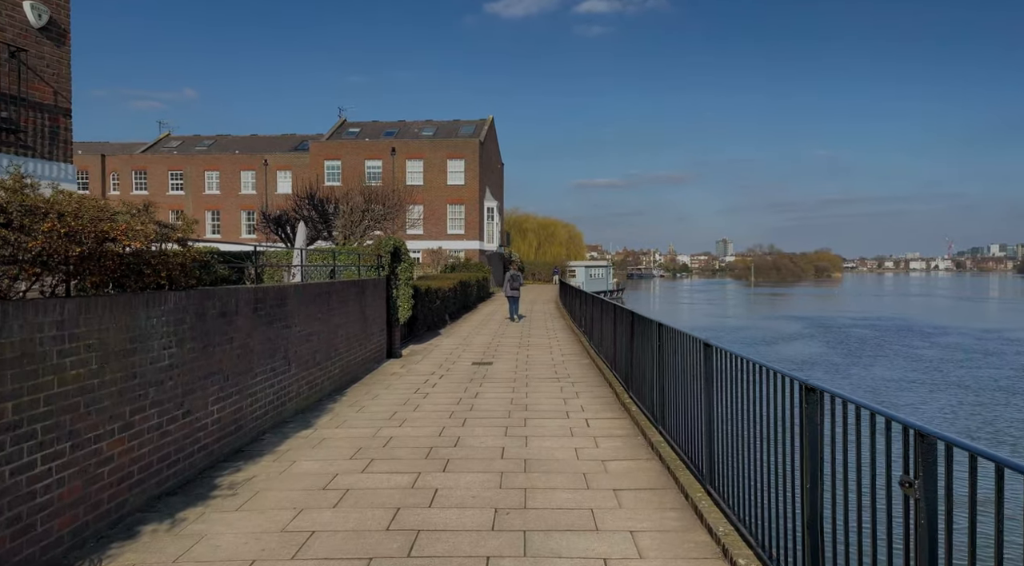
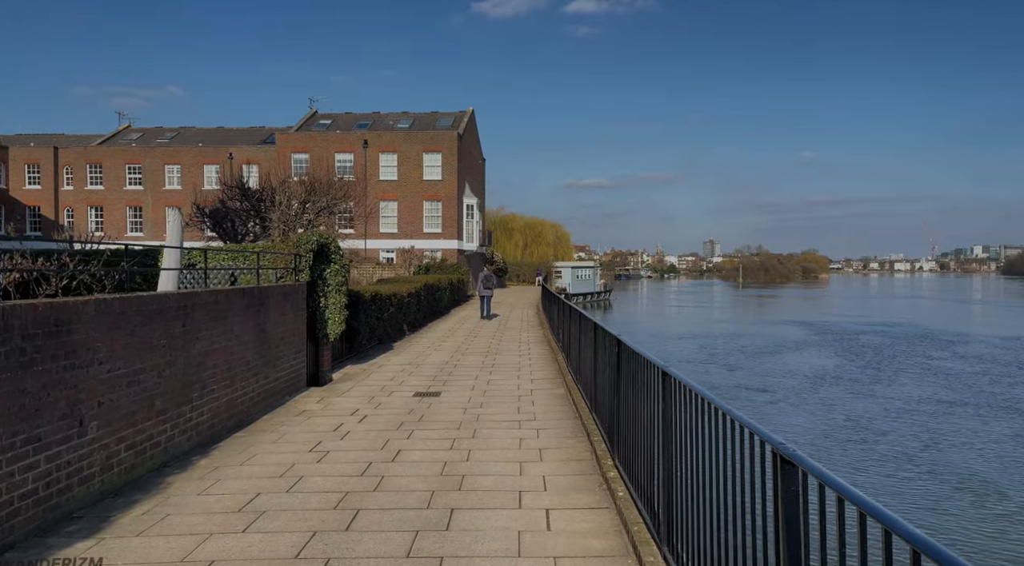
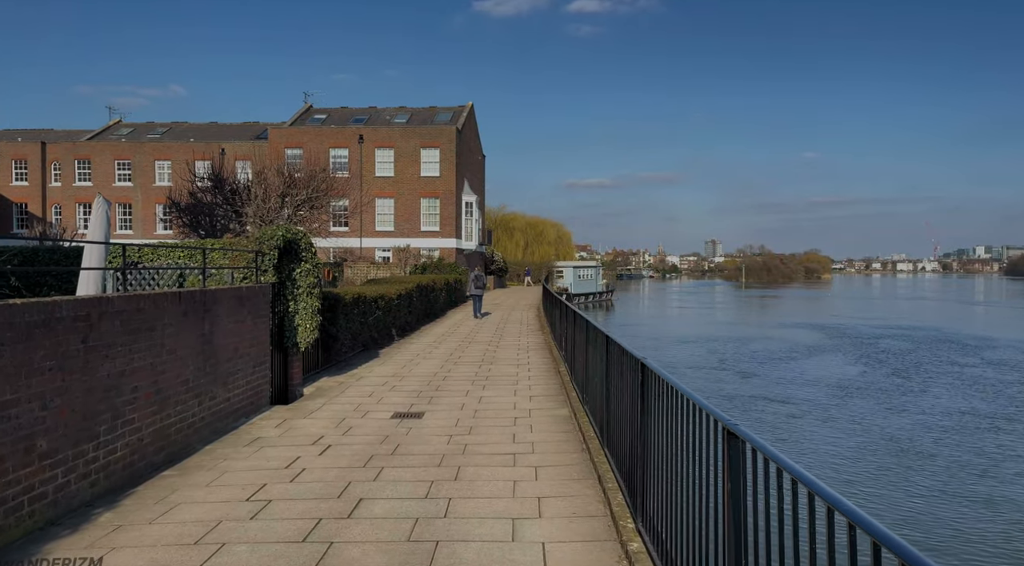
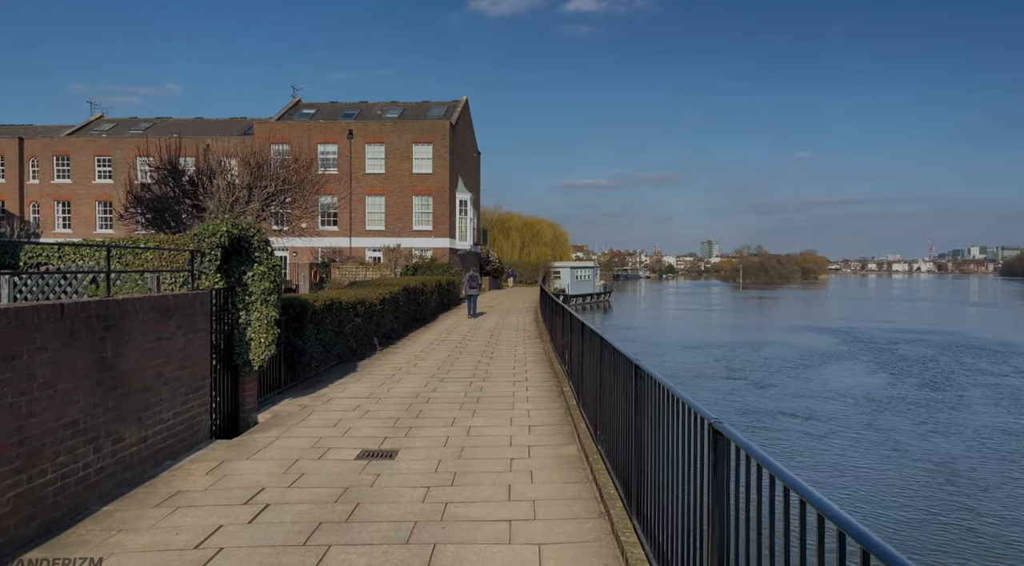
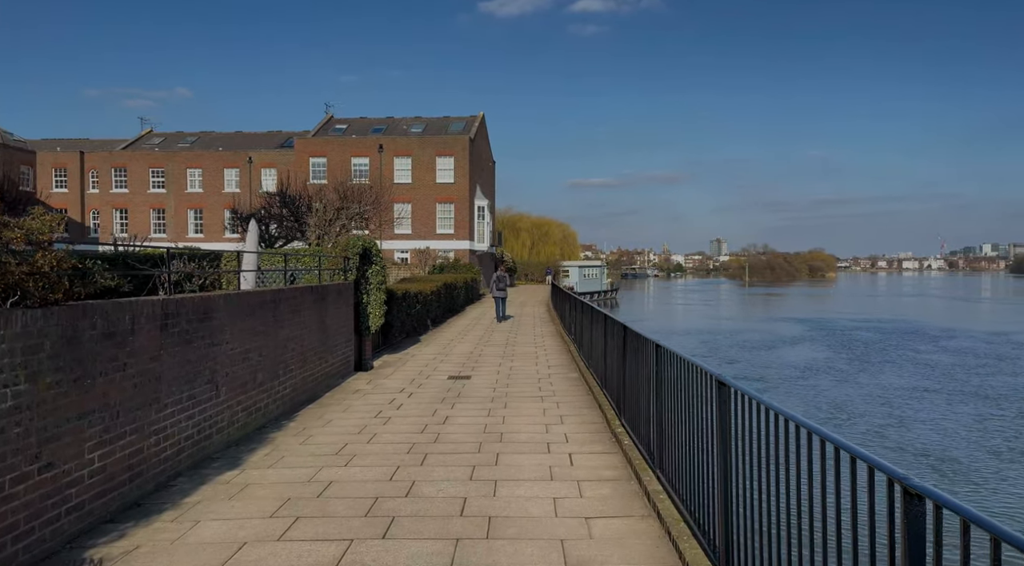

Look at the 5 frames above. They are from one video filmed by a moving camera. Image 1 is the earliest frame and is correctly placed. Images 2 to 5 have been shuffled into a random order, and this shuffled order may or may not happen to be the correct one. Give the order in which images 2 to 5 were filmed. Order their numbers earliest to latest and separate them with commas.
5, 2, 3, 4
